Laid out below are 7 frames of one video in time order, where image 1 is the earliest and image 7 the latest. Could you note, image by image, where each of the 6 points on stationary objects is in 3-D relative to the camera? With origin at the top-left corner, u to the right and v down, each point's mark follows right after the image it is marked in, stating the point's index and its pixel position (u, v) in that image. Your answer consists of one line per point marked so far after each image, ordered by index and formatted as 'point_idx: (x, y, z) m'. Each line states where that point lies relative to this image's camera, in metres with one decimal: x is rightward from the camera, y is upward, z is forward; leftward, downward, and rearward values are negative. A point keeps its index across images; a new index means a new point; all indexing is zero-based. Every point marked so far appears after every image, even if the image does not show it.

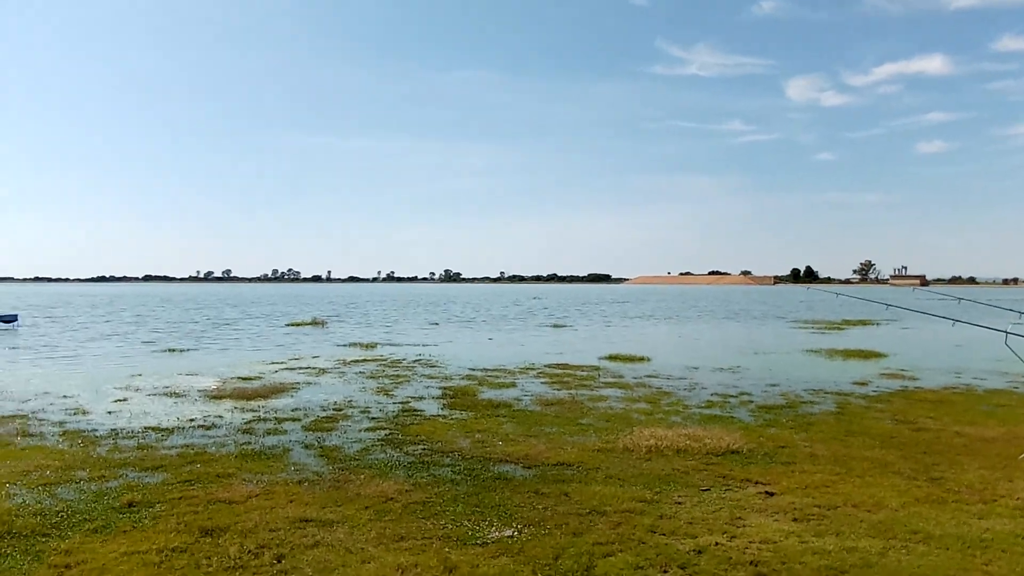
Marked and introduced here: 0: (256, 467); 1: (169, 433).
0: (-4.2, -3.0, +14.2) m
1: (-6.3, -2.7, +15.7) m
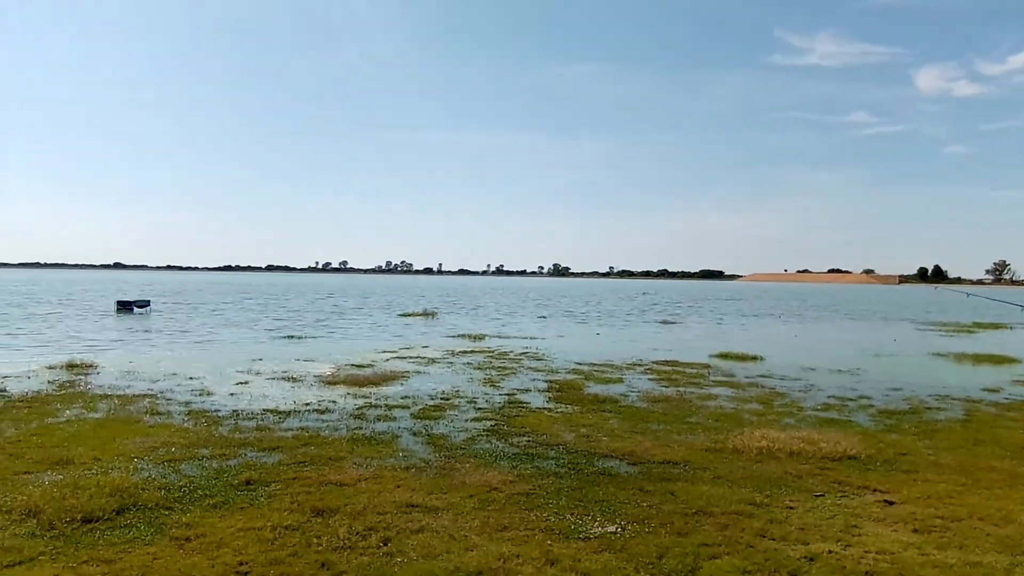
0: (-2.5, -2.8, +14.6) m
1: (-4.3, -2.4, +16.4) m
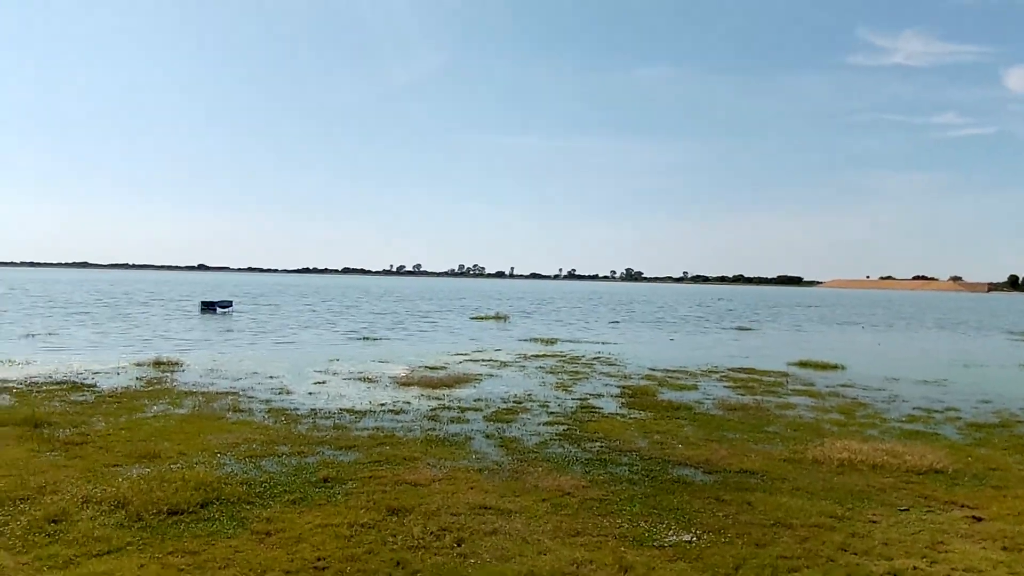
0: (-1.2, -2.8, +14.7) m
1: (-2.9, -2.5, +16.6) m
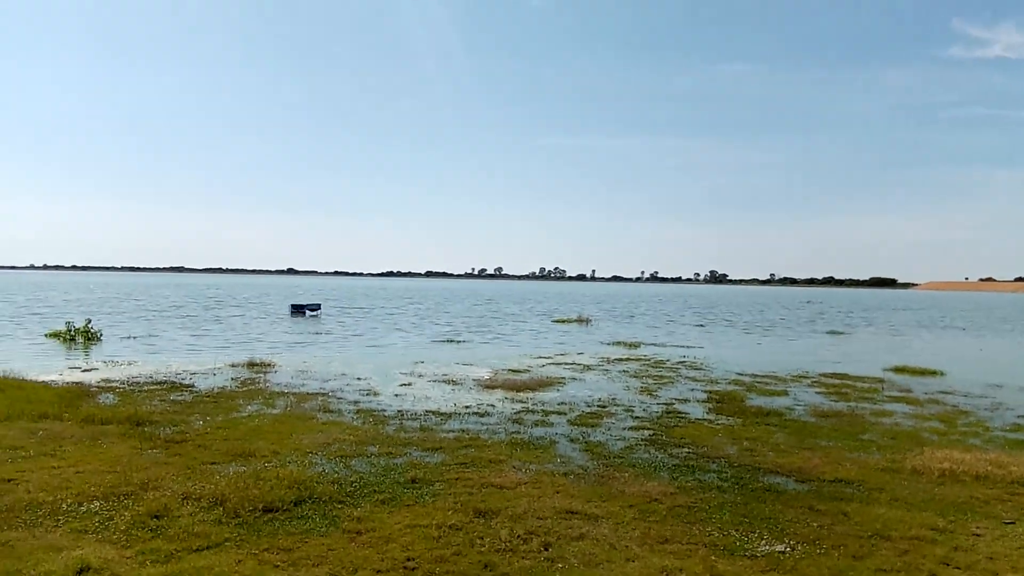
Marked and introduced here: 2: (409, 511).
0: (+0.2, -2.9, +14.7) m
1: (-1.3, -2.5, +16.8) m
2: (-1.5, -3.2, +12.1) m
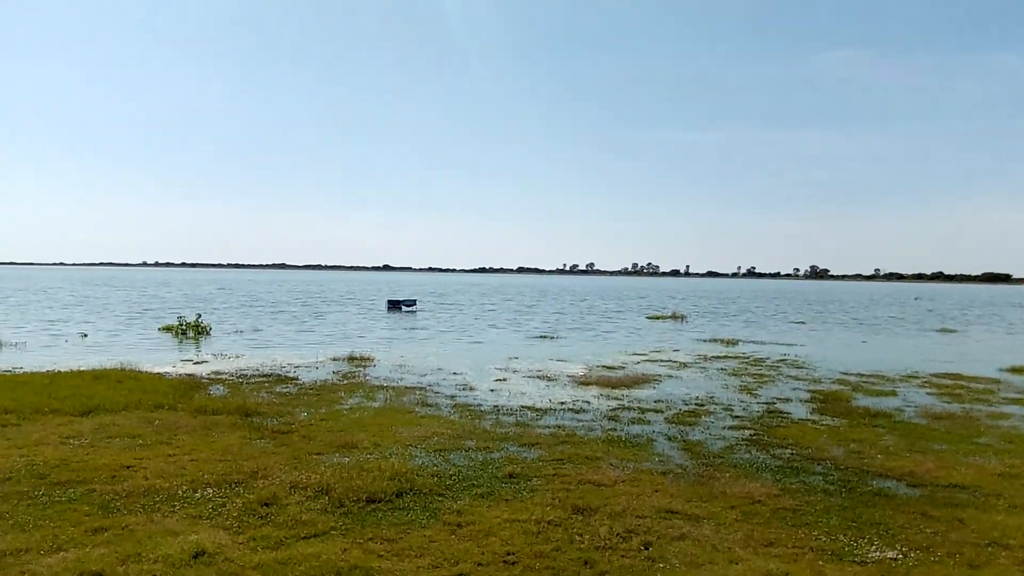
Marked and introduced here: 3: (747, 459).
0: (+1.9, -2.8, +14.5) m
1: (+0.6, -2.5, +16.7) m
2: (-0.1, -3.1, +12.1) m
3: (+4.0, -2.9, +14.7) m
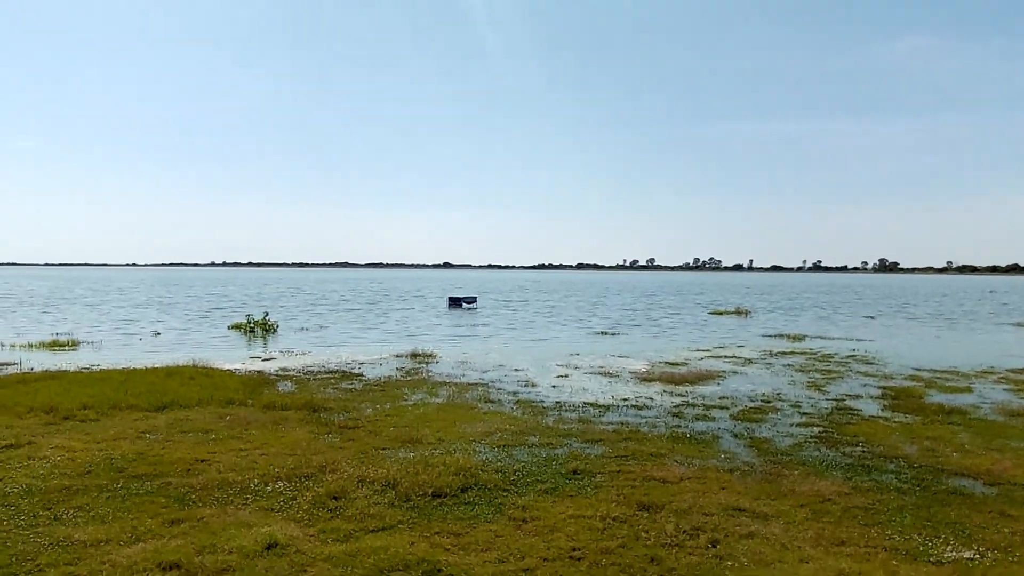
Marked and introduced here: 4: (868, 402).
0: (+2.9, -2.7, +14.4) m
1: (+1.8, -2.4, +16.7) m
2: (+0.8, -3.0, +12.1) m
3: (+5.1, -2.8, +14.4) m
4: (+7.4, -2.4, +17.9) m
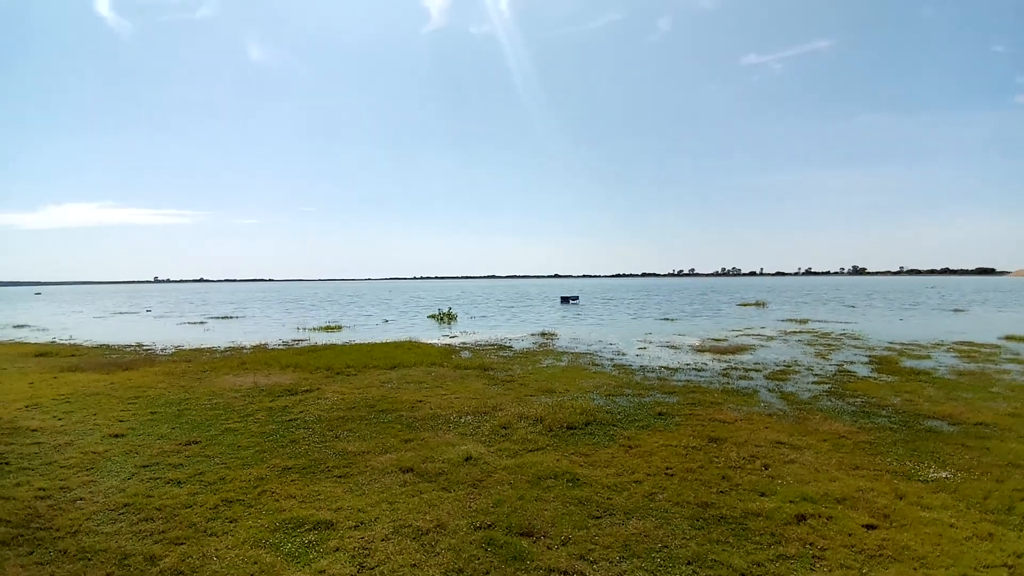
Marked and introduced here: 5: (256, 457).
0: (+5.3, -2.7, +20.5) m
1: (+4.0, -2.4, +22.7) m
2: (+3.2, -2.9, +18.1) m
3: (+7.4, -2.7, +20.5) m
4: (+9.6, -2.3, +24.2) m
5: (-4.8, -3.2, +16.0) m
